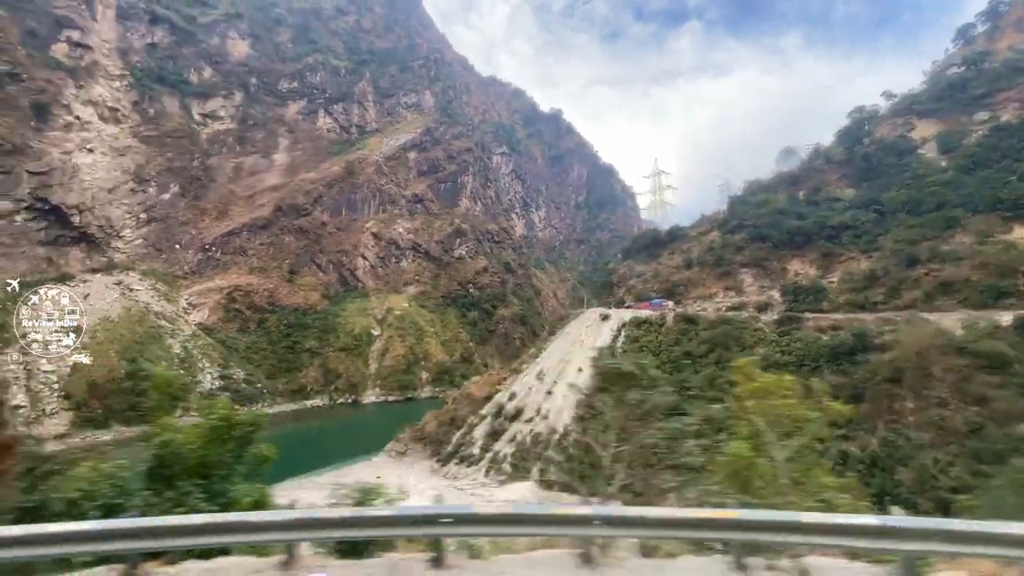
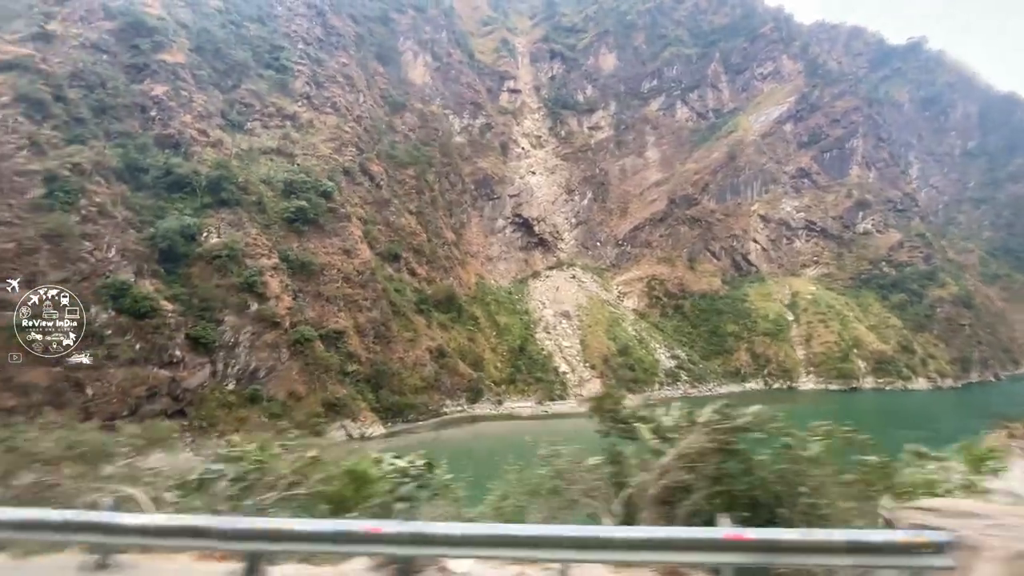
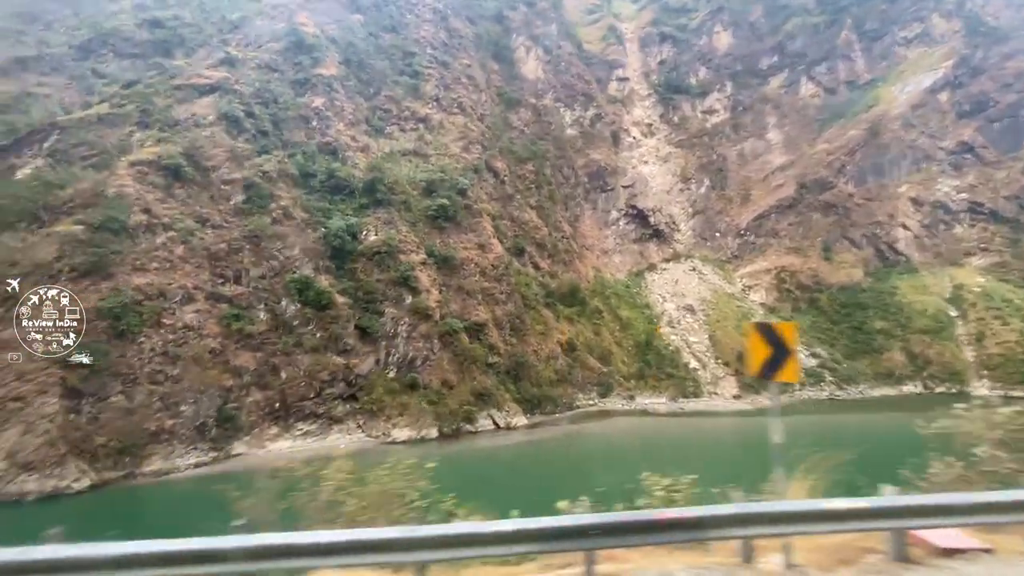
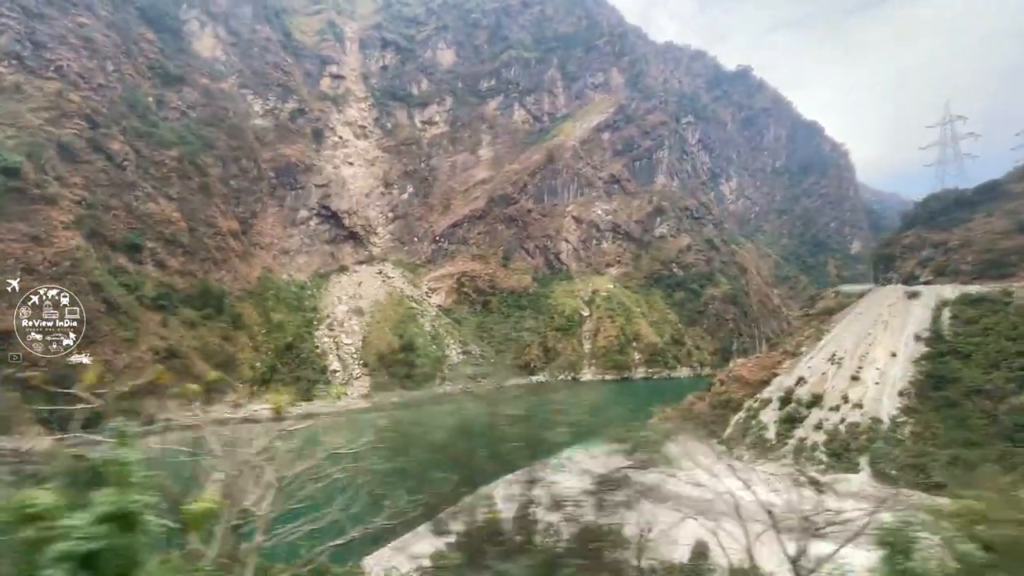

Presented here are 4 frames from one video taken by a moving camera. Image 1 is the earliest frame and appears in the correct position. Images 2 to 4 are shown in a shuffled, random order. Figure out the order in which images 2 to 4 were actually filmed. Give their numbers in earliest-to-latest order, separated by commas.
4, 2, 3
